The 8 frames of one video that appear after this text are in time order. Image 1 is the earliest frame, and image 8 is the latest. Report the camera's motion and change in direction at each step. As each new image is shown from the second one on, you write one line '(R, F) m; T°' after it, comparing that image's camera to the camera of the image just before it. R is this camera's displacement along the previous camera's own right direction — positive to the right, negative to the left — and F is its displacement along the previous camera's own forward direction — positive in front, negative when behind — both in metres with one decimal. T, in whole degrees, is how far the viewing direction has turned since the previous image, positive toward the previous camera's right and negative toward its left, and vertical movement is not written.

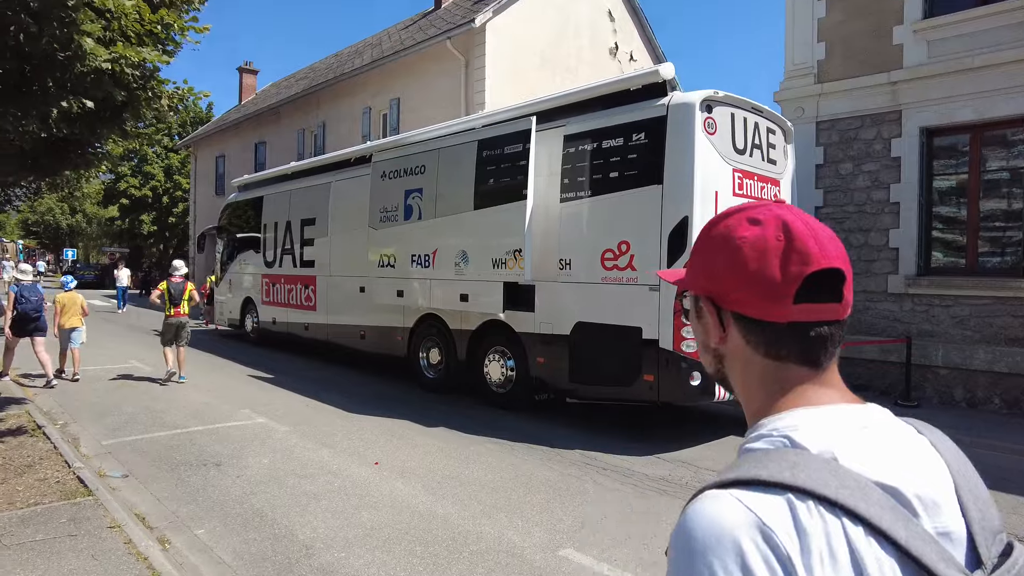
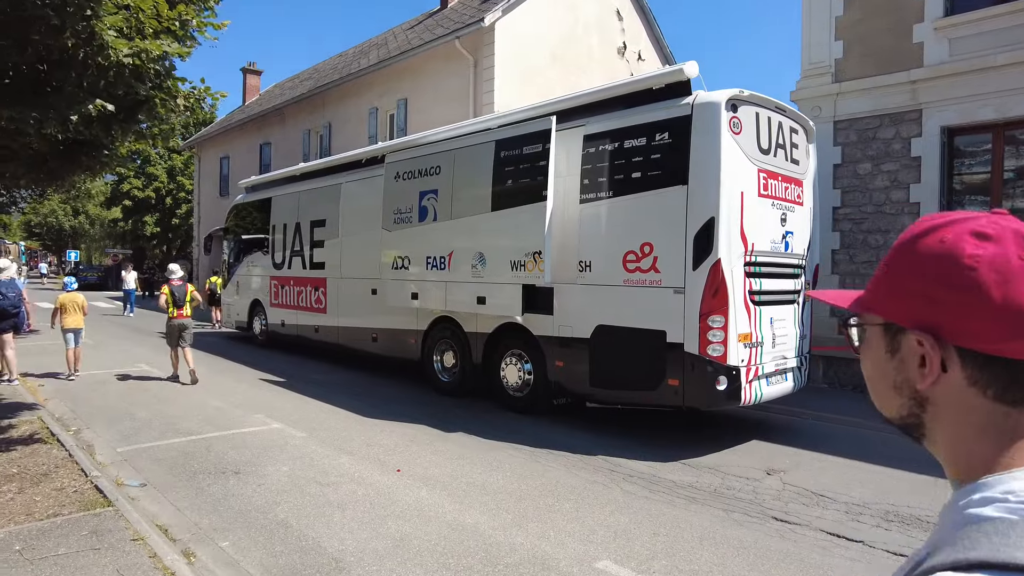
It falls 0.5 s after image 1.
(-0.2, +0.1) m; 0°
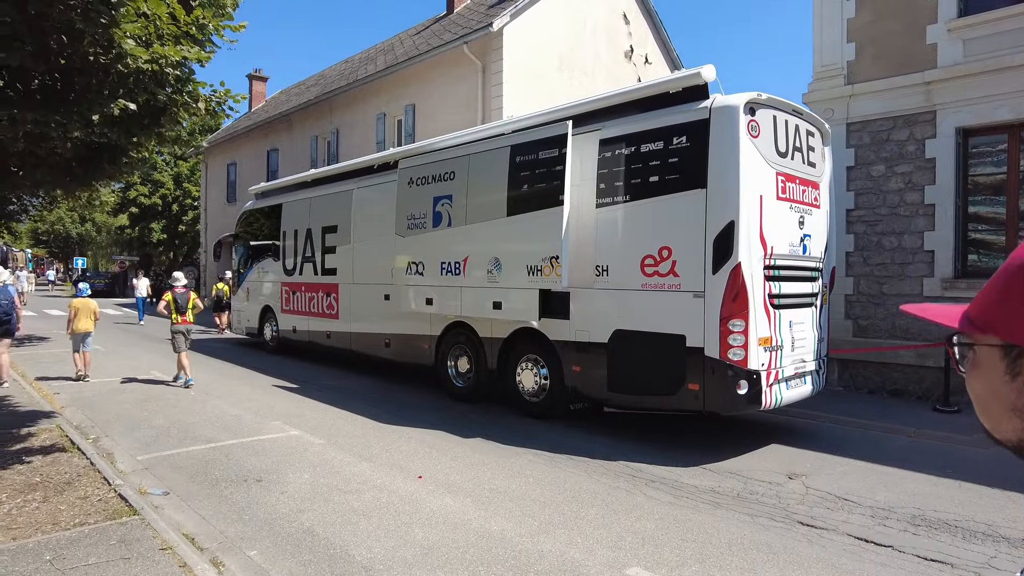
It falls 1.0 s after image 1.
(-0.1, 0.0) m; 0°
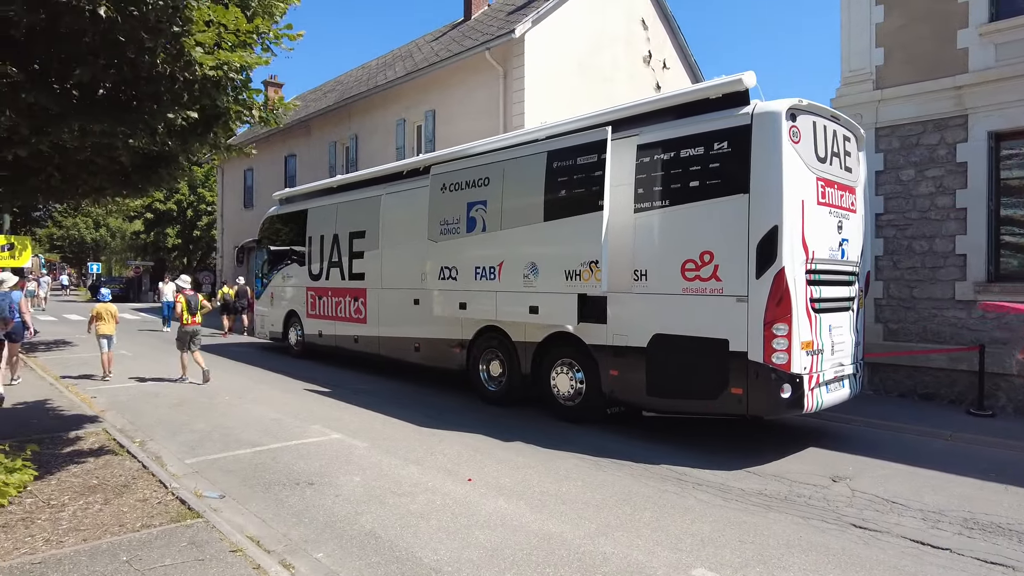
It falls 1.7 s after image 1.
(-0.4, -0.1) m; 0°
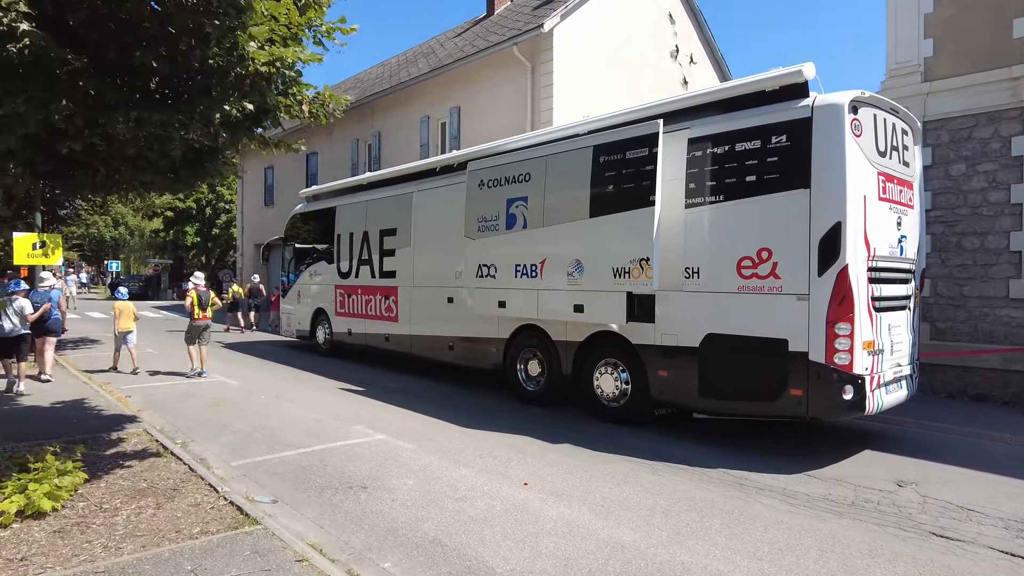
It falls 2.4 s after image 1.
(-0.4, +0.2) m; -1°
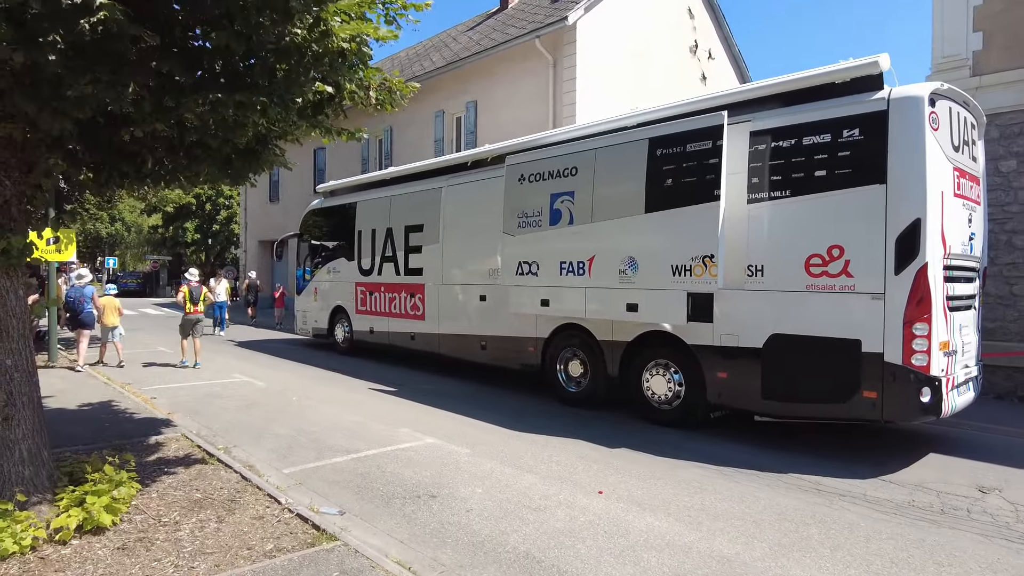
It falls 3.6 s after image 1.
(-0.6, +0.3) m; +1°
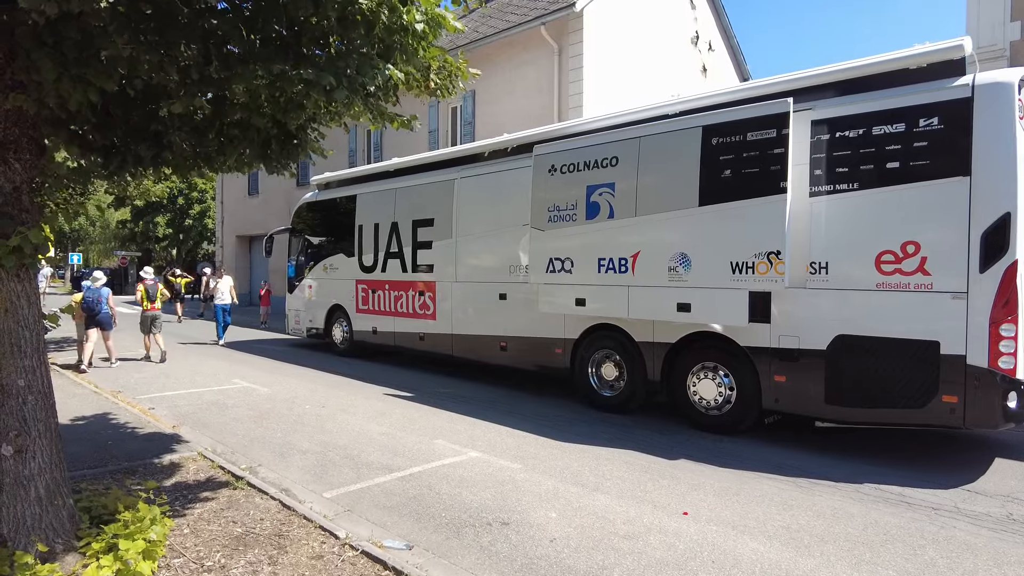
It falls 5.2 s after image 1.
(-0.7, +0.5) m; +3°
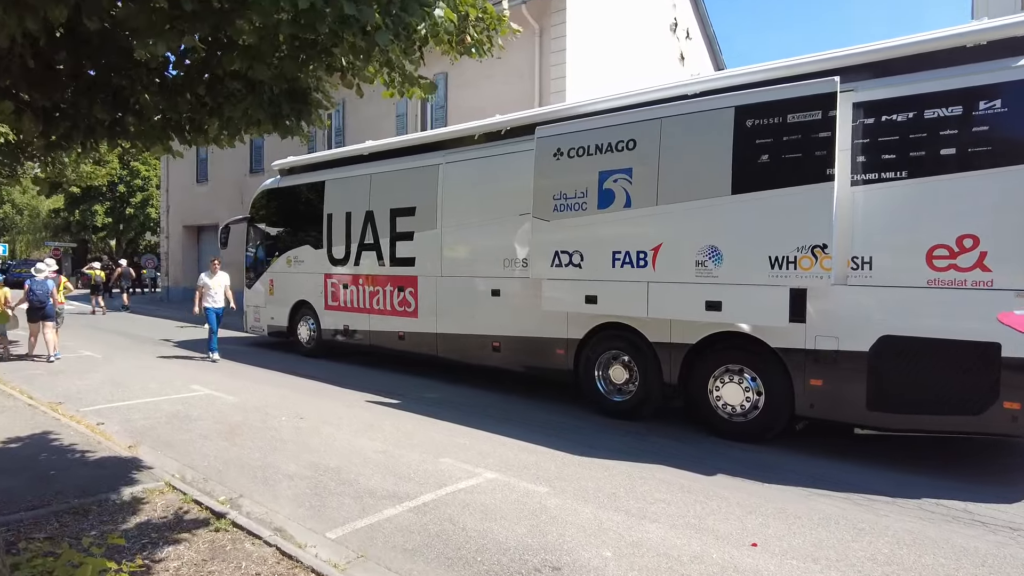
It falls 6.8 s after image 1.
(-0.6, +0.7) m; +5°
